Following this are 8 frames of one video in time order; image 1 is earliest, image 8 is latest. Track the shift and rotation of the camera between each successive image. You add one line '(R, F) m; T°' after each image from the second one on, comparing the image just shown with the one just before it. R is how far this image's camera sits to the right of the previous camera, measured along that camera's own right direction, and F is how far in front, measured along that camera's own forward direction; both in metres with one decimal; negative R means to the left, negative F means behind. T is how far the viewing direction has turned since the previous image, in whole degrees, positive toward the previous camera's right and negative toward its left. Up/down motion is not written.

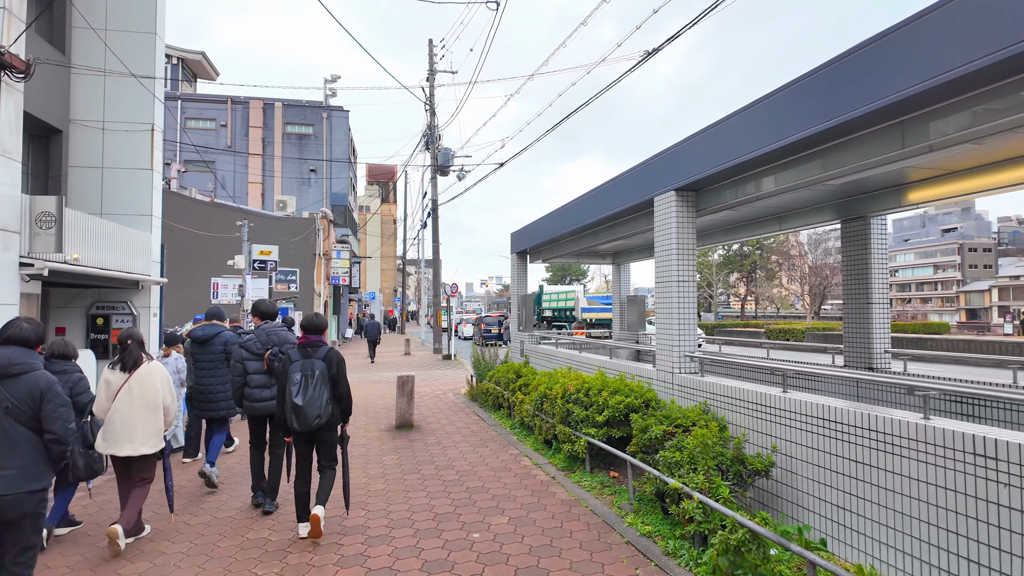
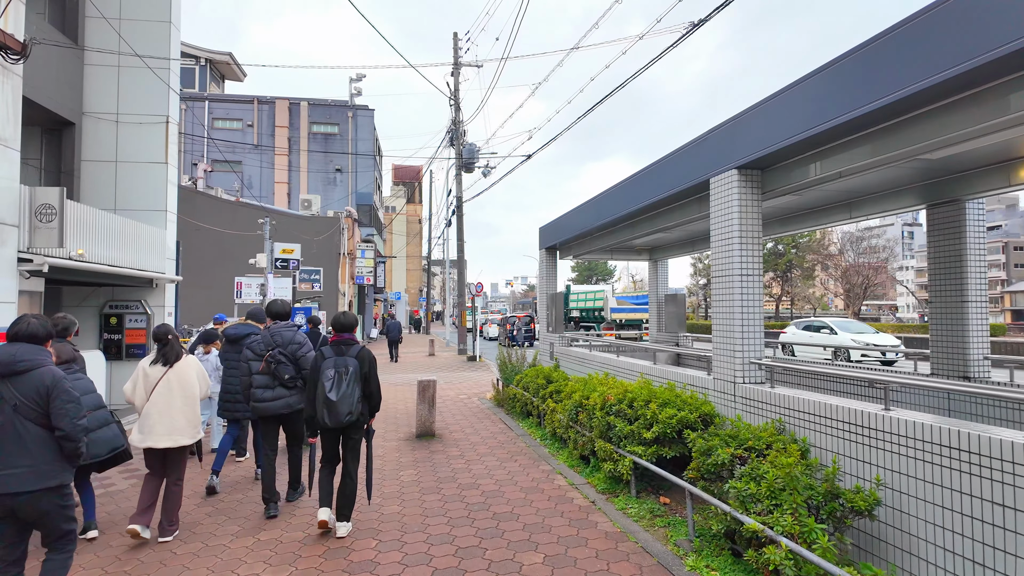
(-0.1, +0.7) m; -2°
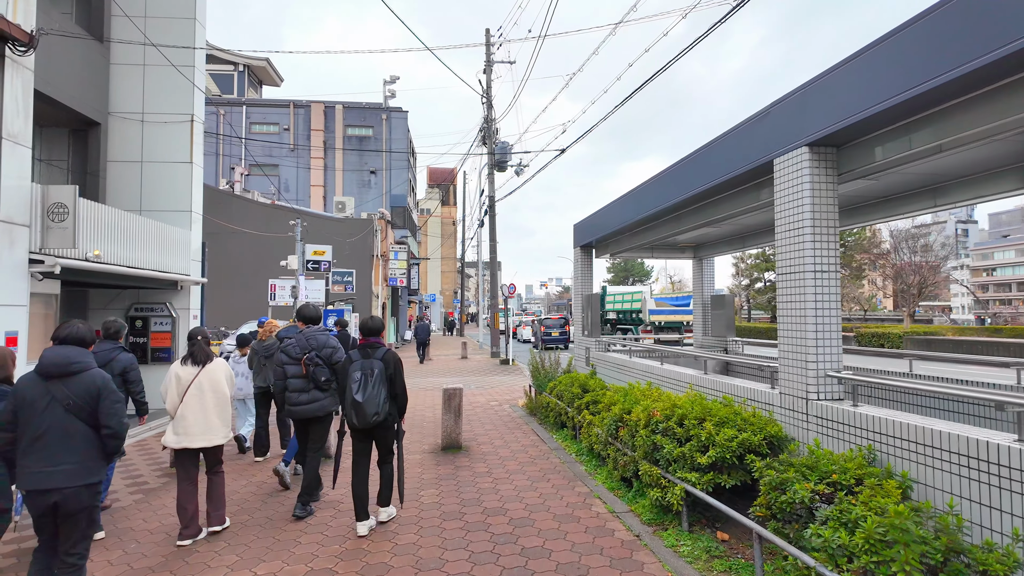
(0.0, +0.6) m; -3°
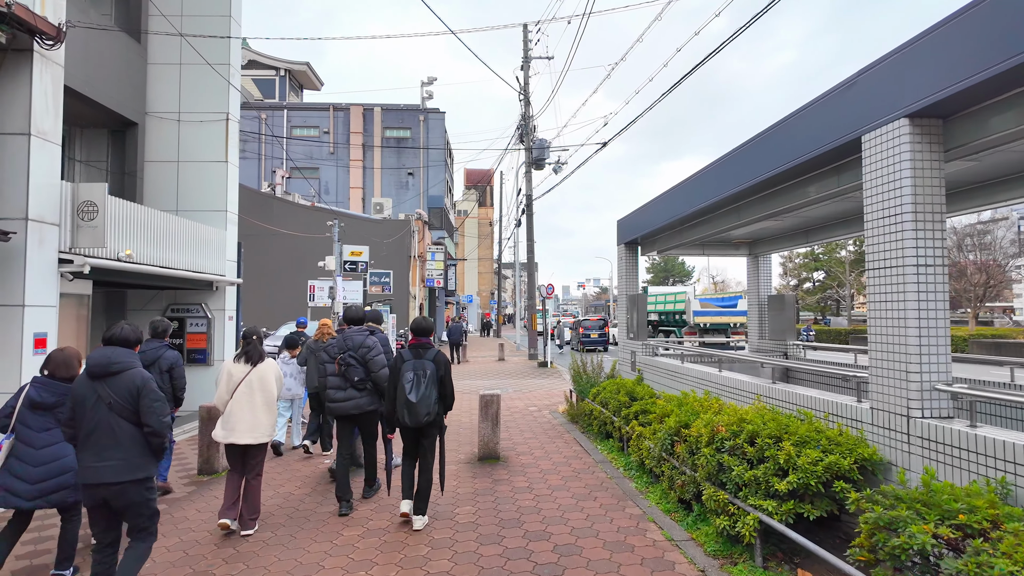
(-0.1, +0.5) m; -4°
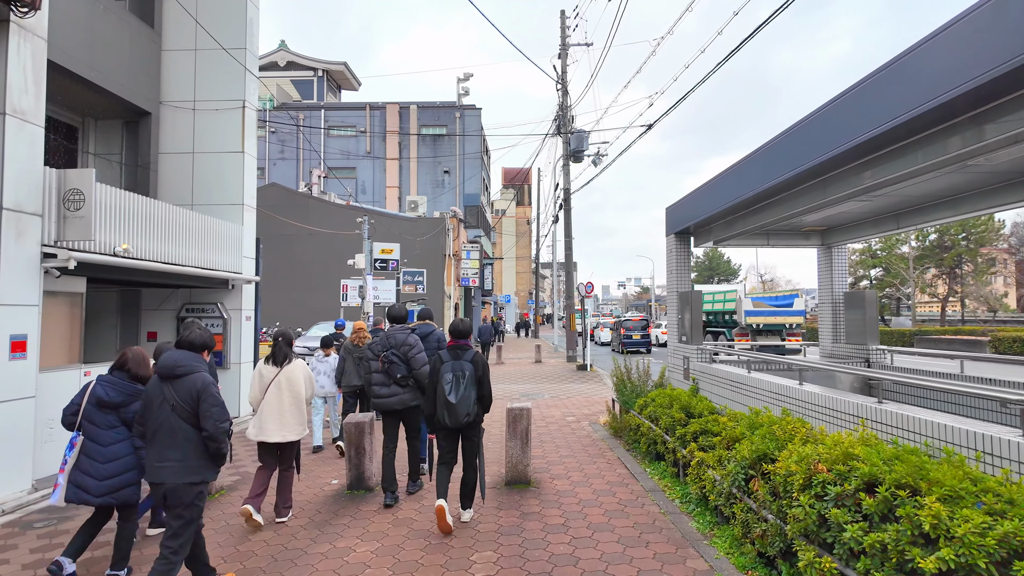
(+0.1, +1.0) m; -4°
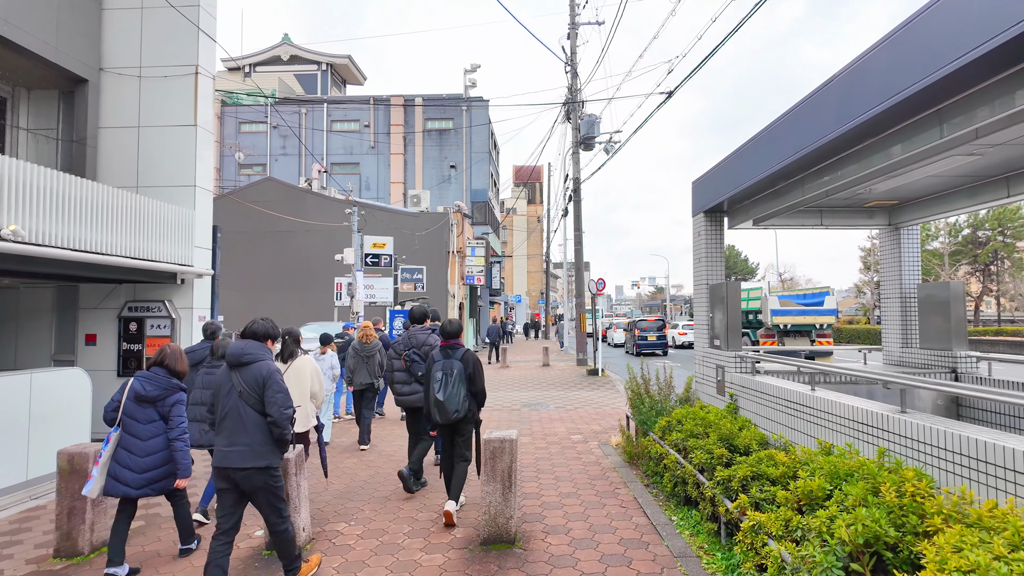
(+0.3, +1.5) m; -1°
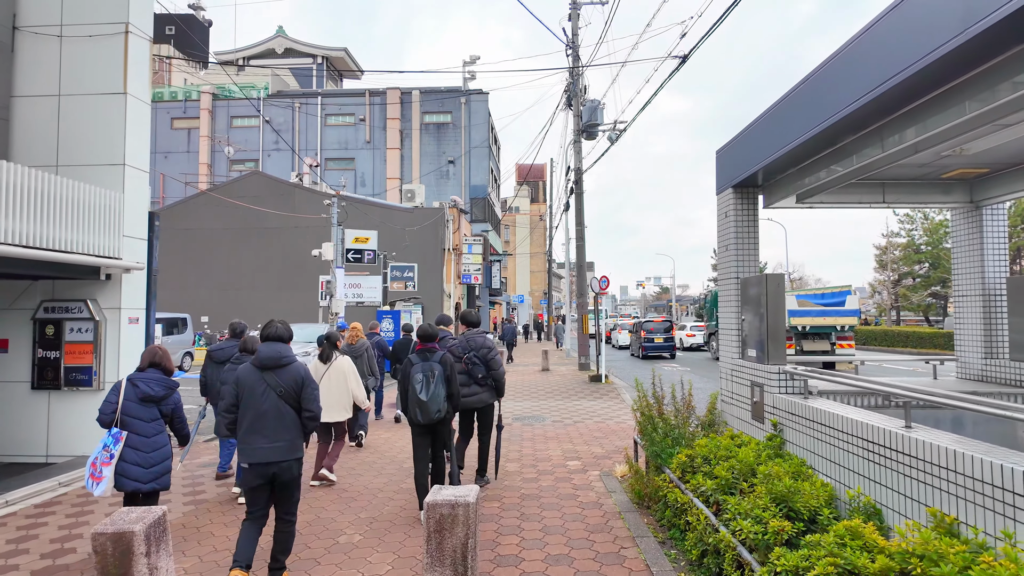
(+0.2, +1.3) m; 0°
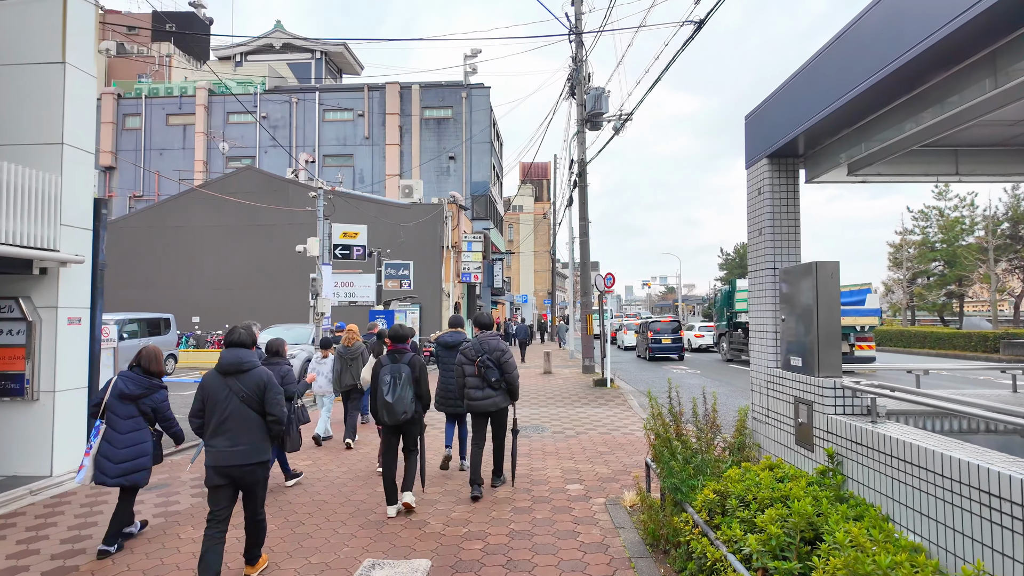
(+0.1, +0.9) m; 0°
